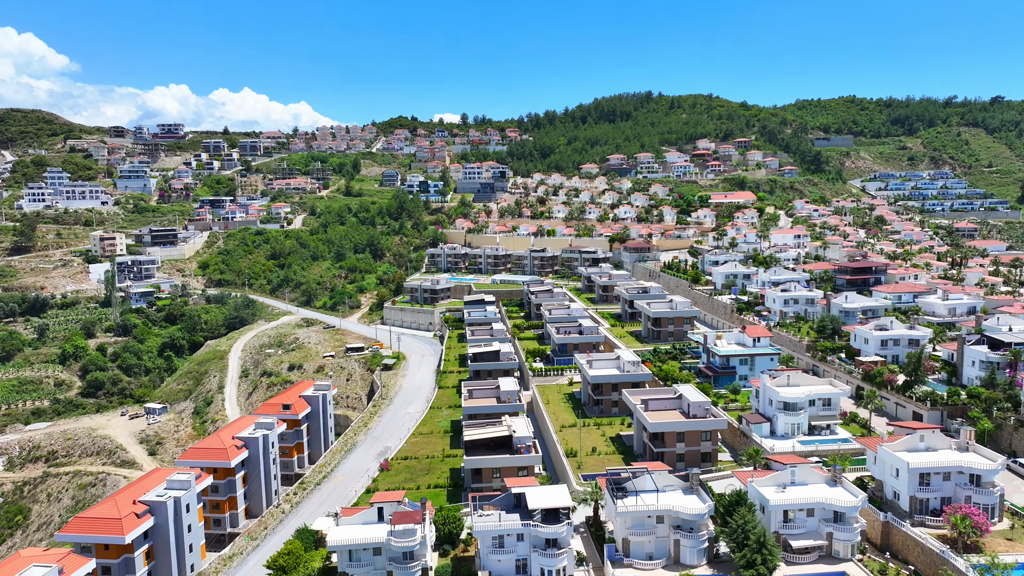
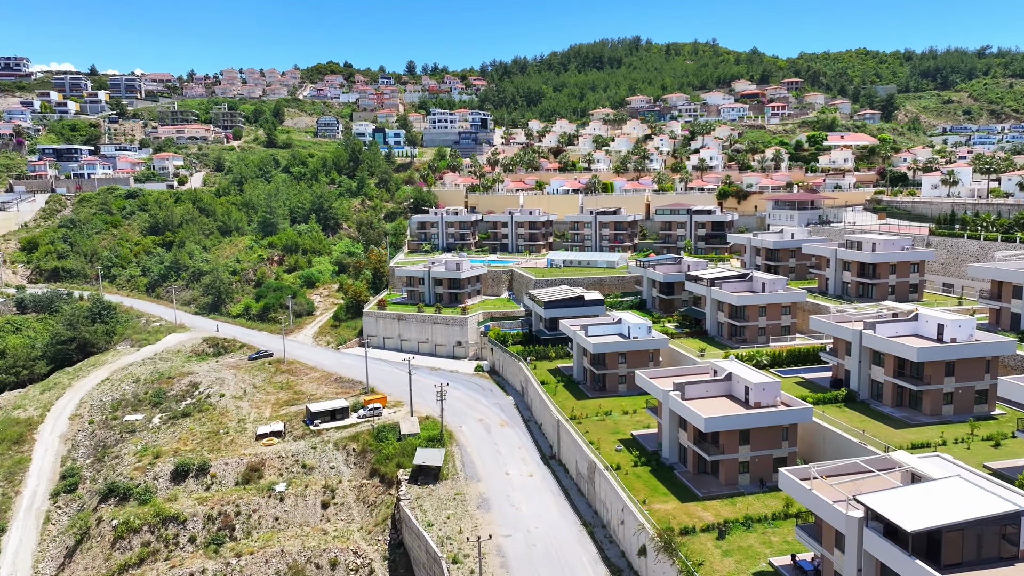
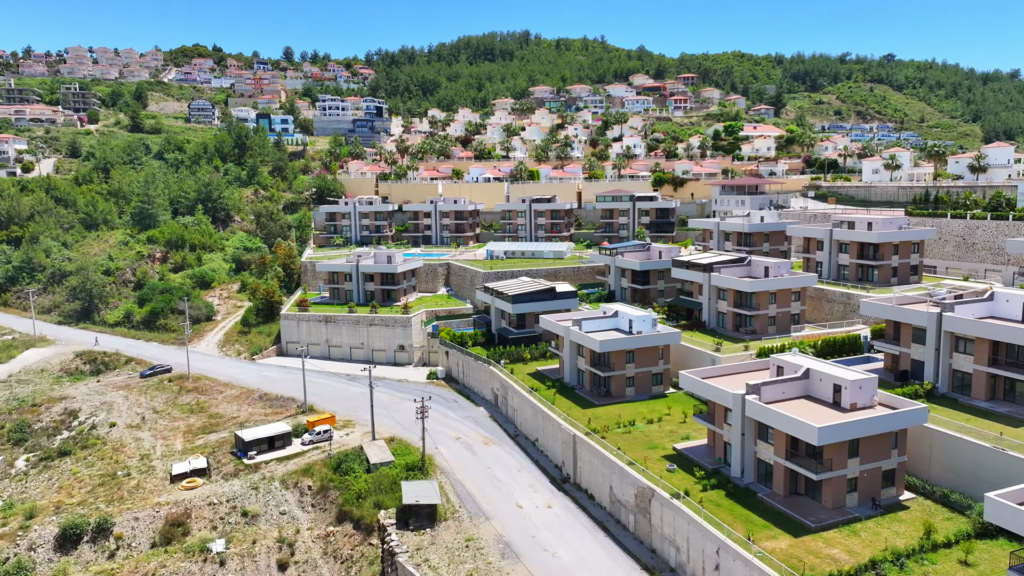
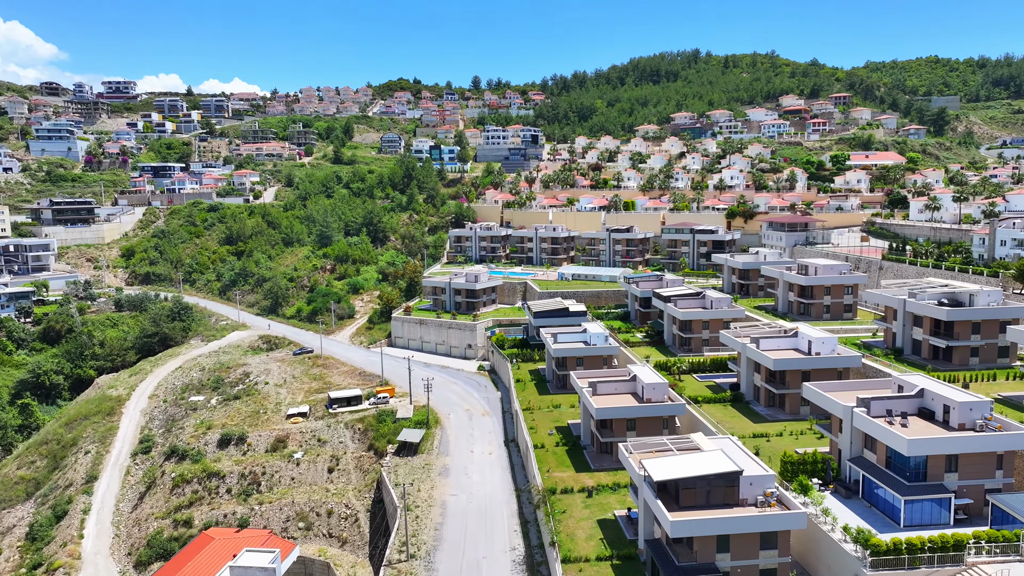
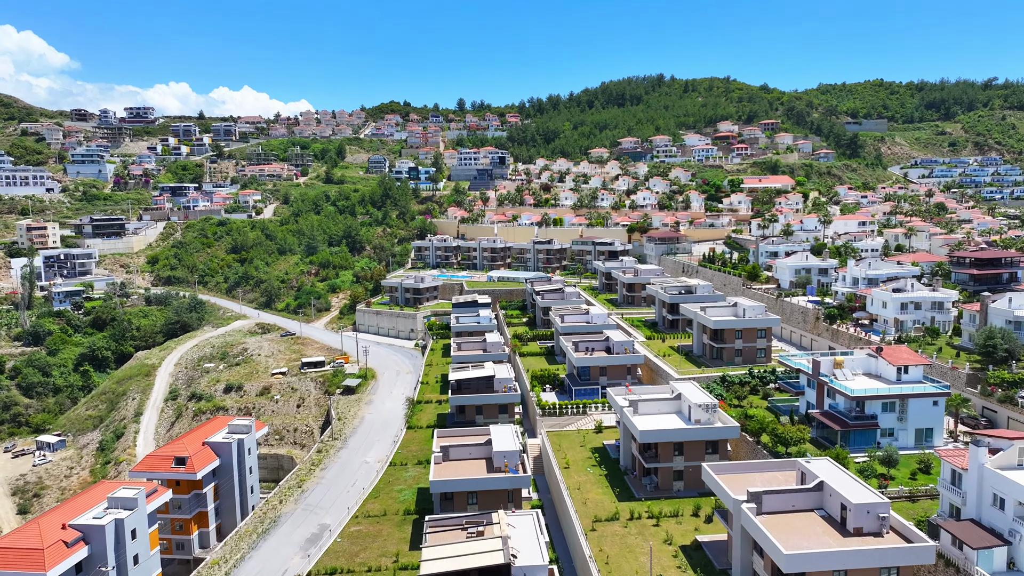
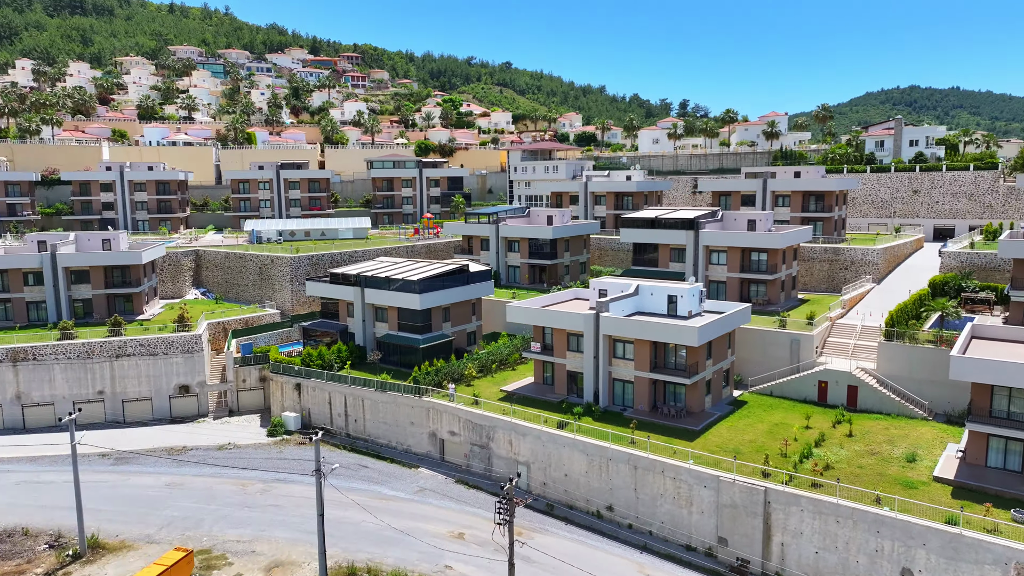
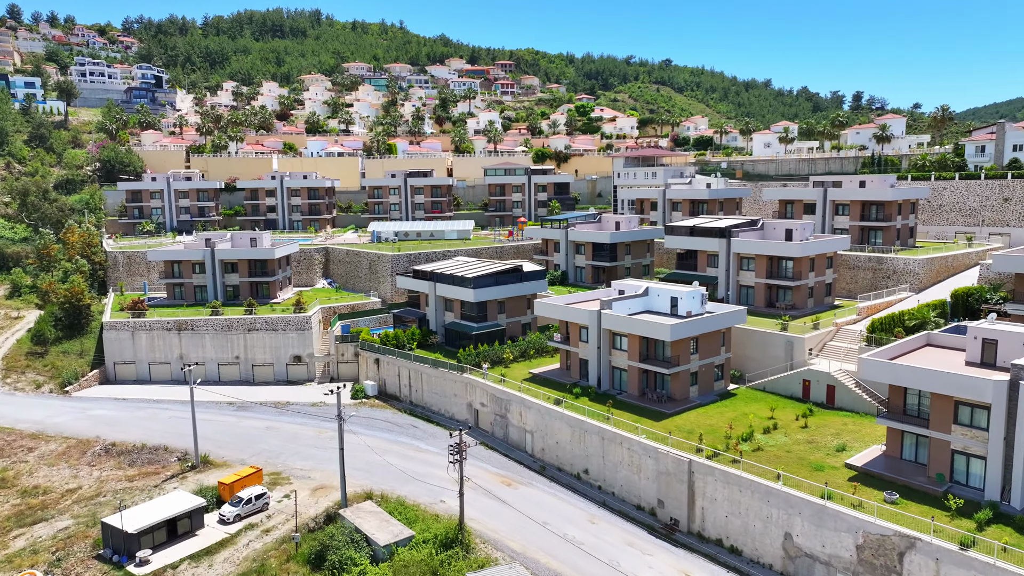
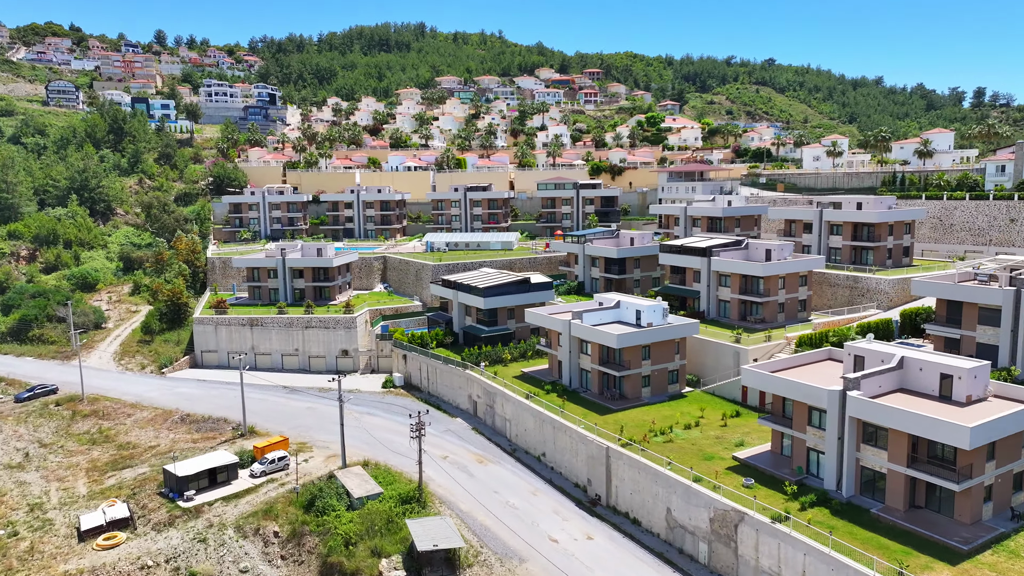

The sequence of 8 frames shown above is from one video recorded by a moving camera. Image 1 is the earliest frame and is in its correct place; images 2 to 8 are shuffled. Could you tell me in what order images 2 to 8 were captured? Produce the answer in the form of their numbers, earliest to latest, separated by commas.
5, 4, 2, 3, 8, 7, 6
